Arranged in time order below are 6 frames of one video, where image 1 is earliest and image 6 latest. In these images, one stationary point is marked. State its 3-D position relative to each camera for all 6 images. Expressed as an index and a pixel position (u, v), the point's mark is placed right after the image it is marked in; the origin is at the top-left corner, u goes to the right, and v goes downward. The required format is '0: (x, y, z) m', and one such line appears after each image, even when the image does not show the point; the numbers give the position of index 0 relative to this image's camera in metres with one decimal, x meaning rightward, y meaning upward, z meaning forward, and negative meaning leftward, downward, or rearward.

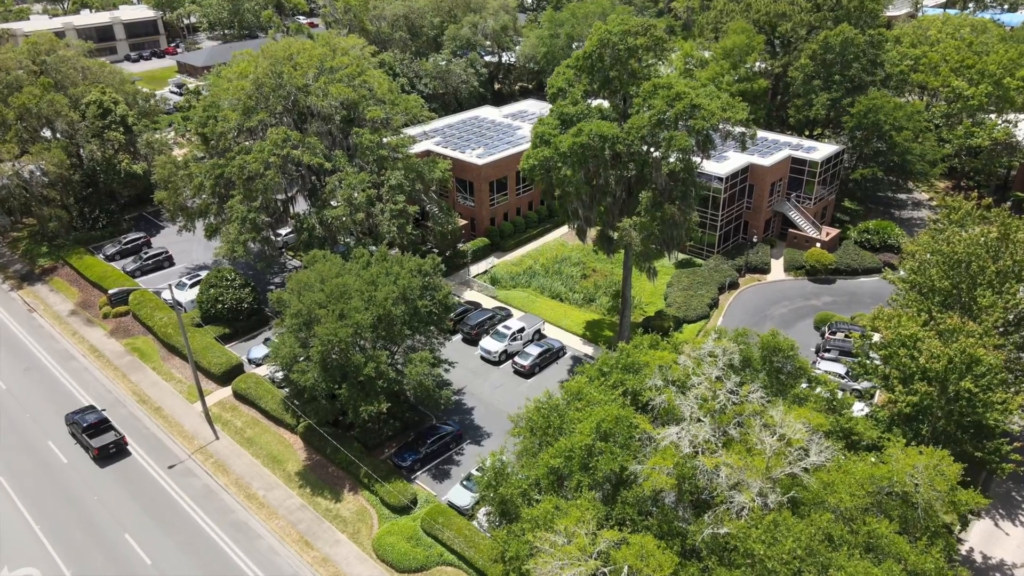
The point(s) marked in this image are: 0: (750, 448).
0: (+5.4, -3.6, +16.4) m
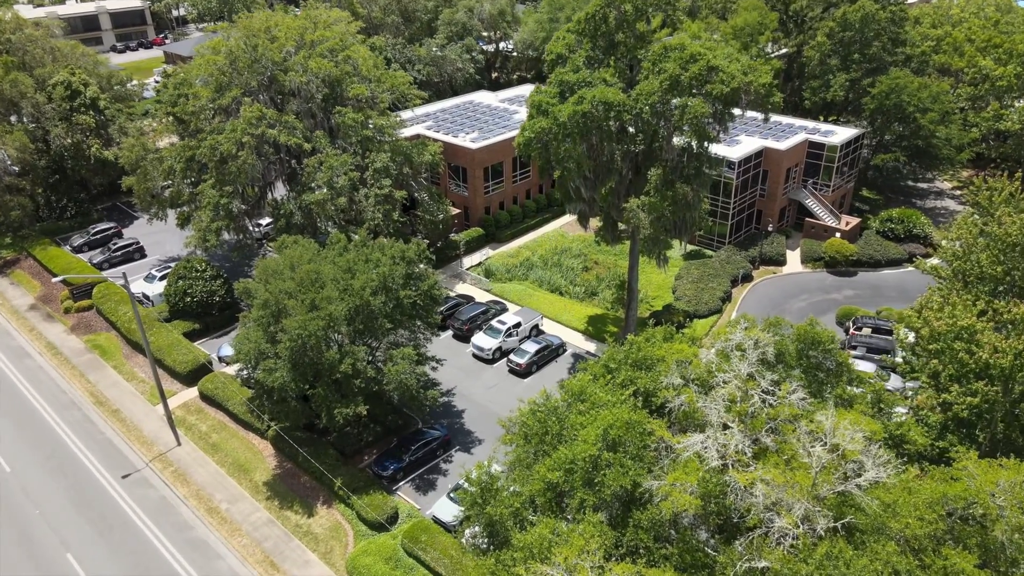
0: (+5.1, -3.2, +13.5) m
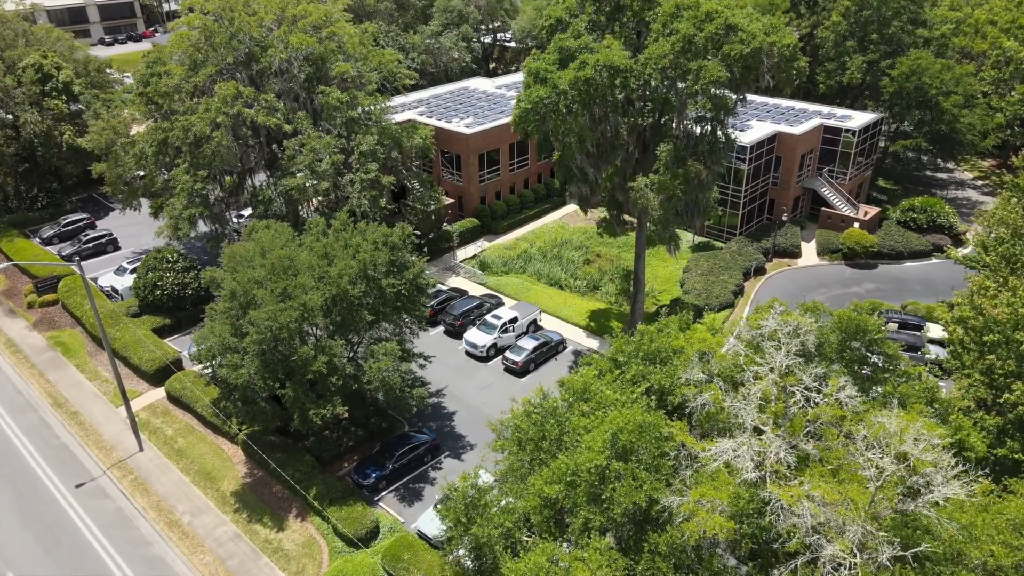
0: (+5.0, -2.8, +11.0) m
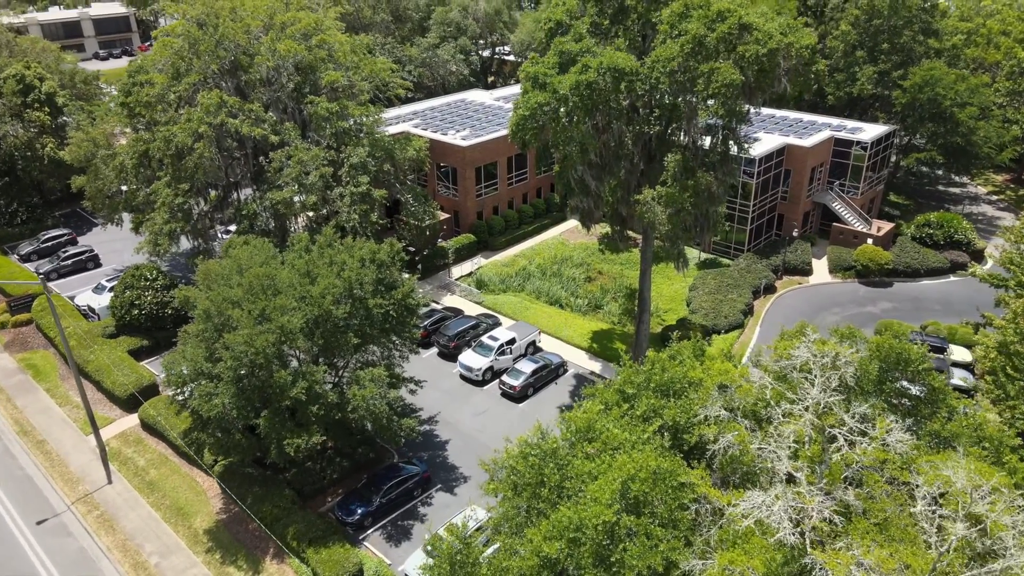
0: (+4.9, -3.1, +9.3) m
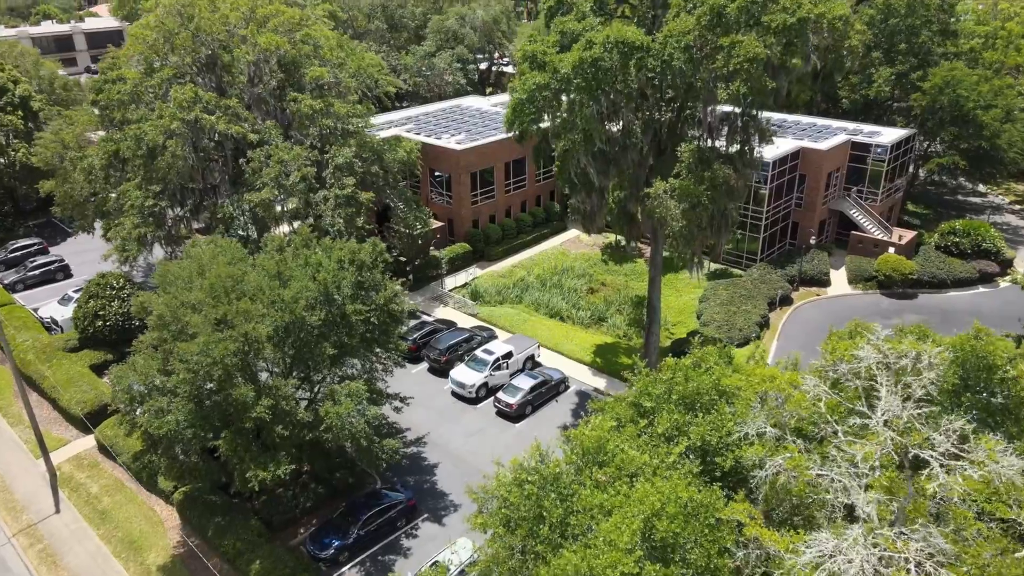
0: (+4.8, -2.9, +7.0) m
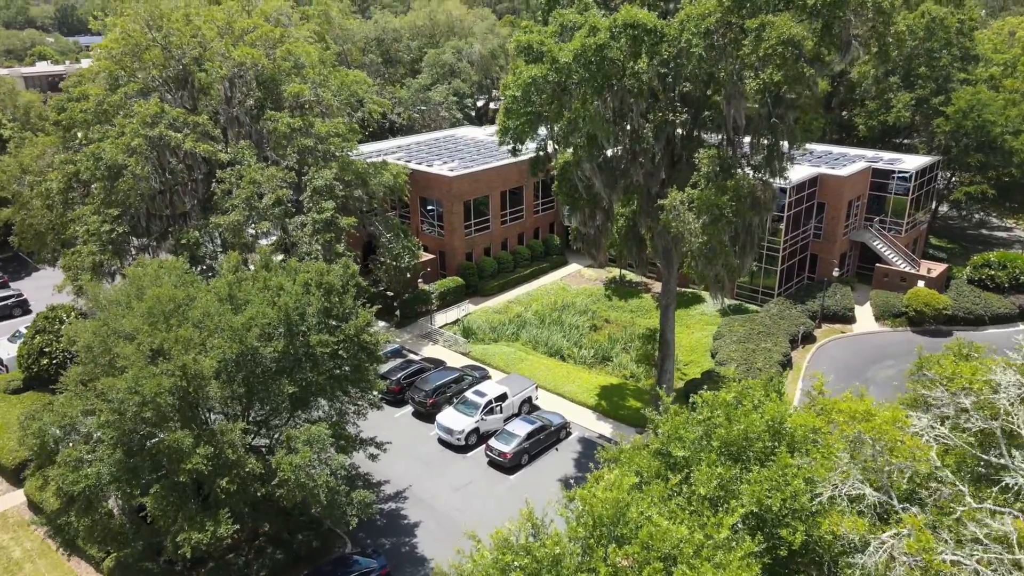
0: (+4.6, -2.7, +4.1) m
